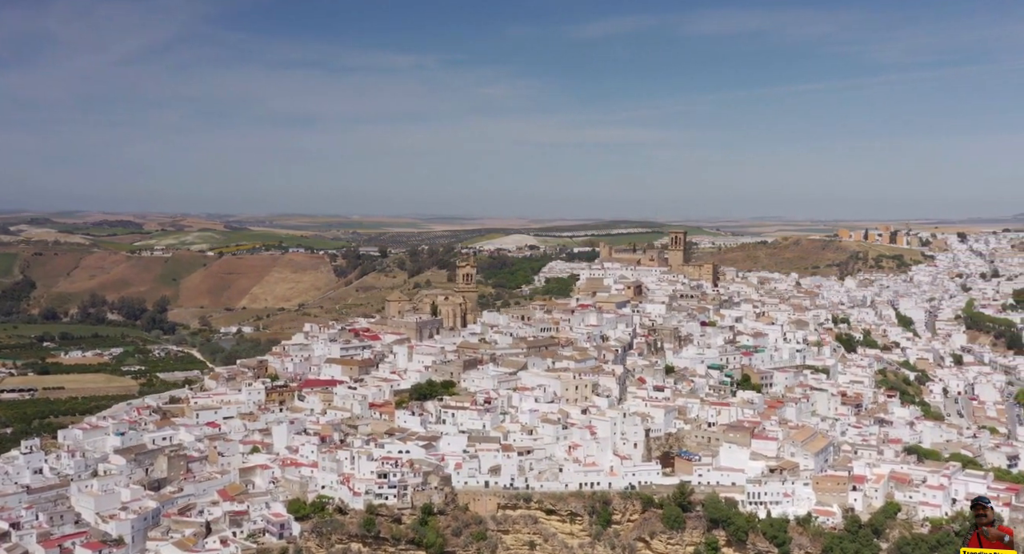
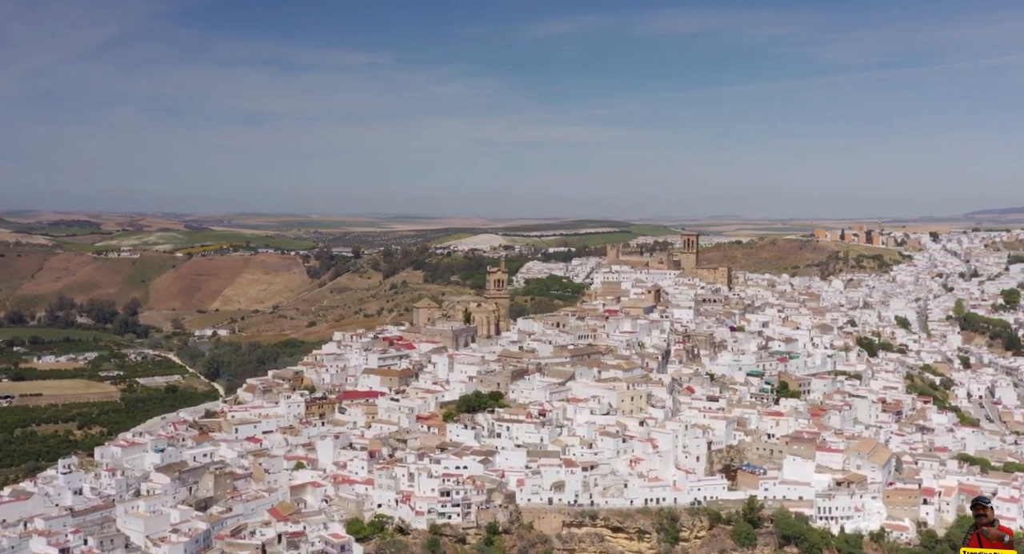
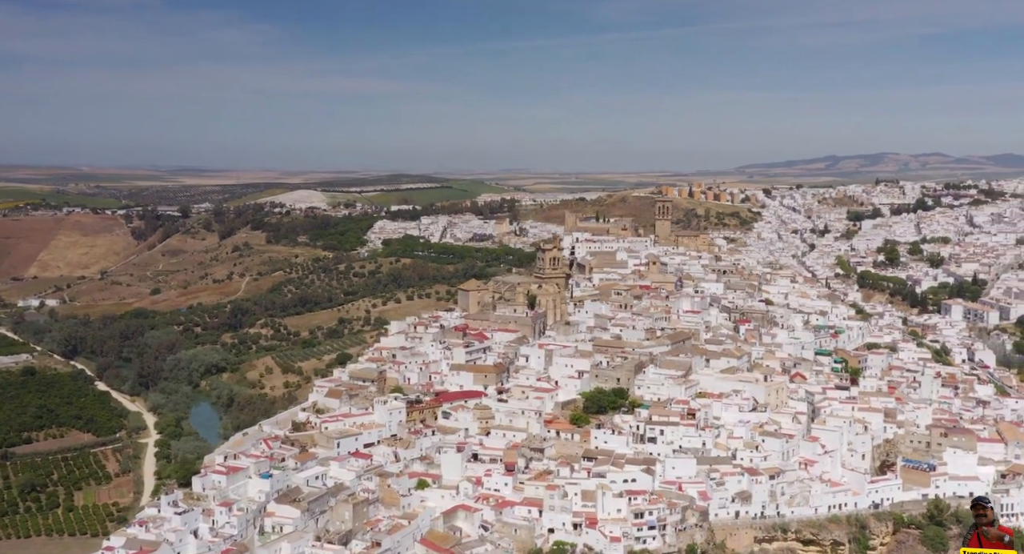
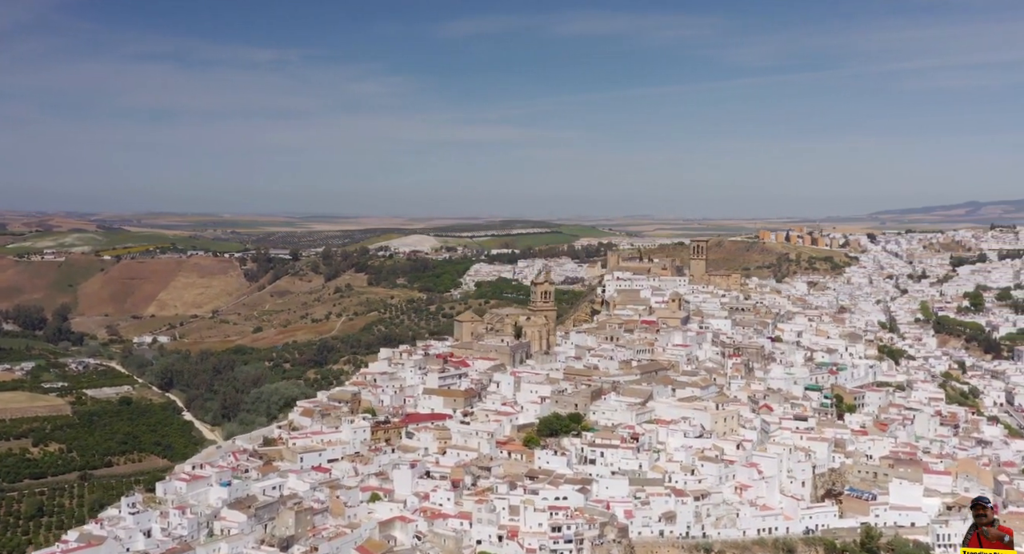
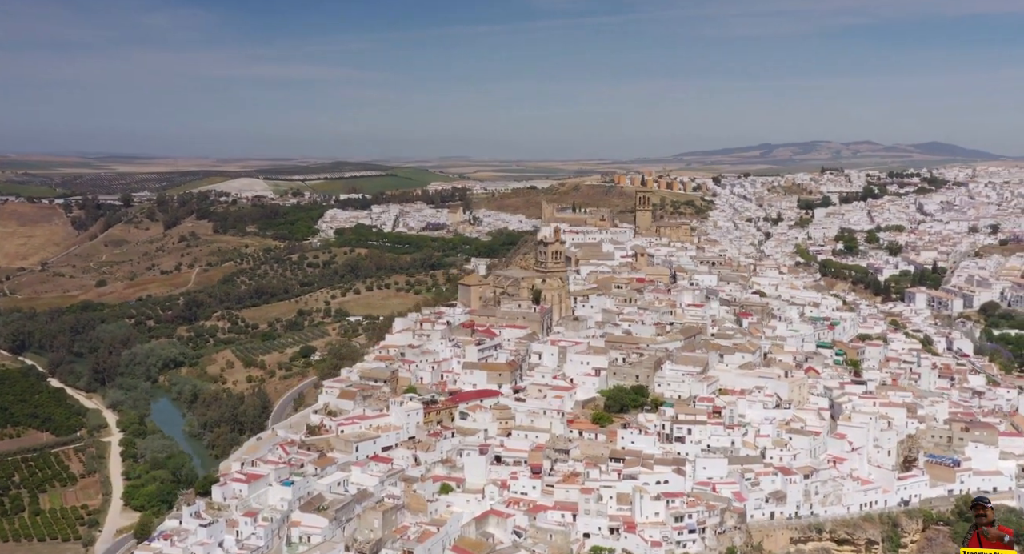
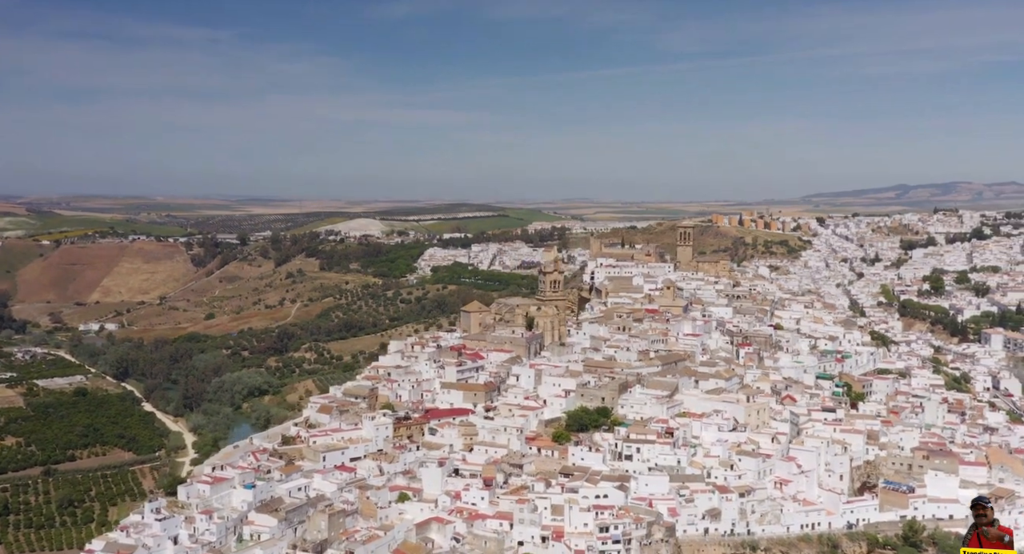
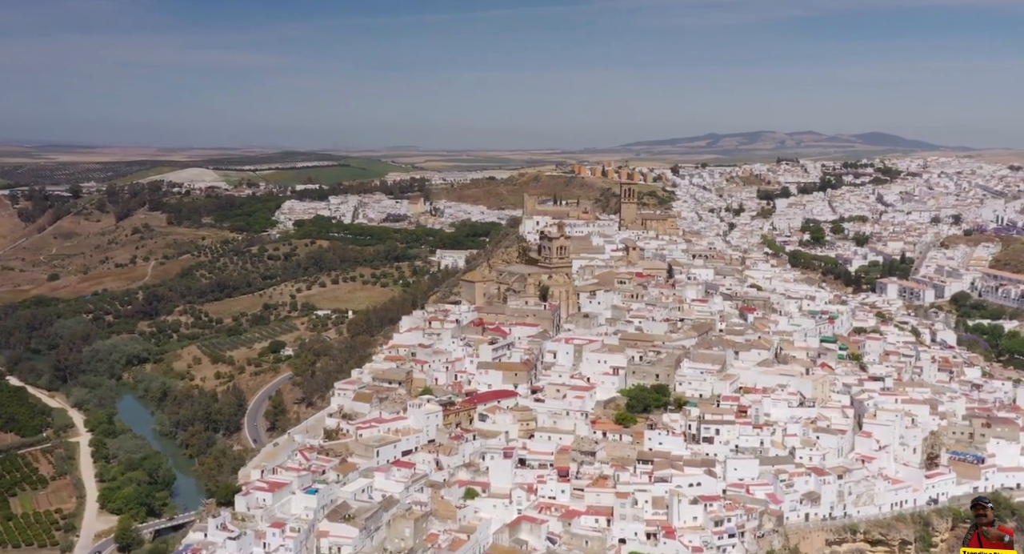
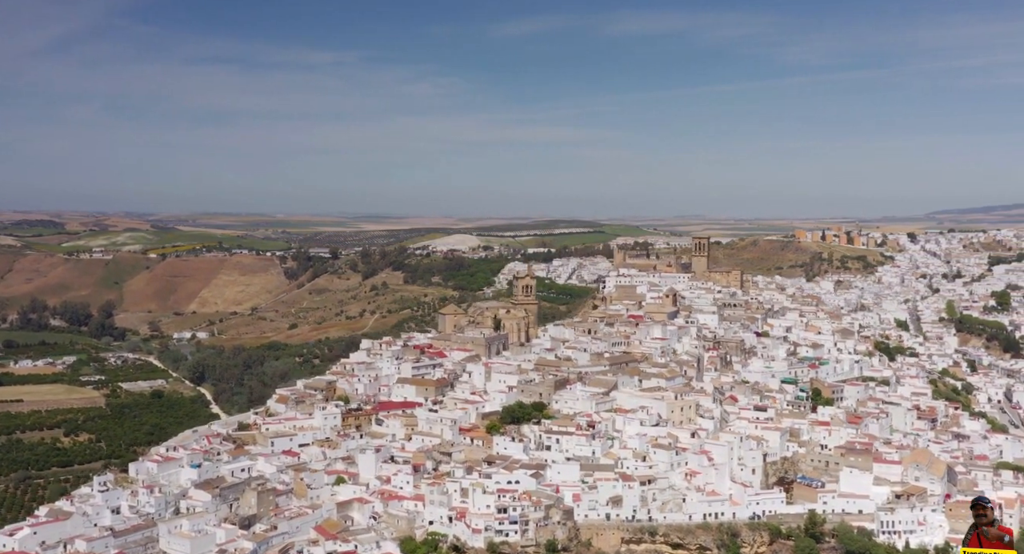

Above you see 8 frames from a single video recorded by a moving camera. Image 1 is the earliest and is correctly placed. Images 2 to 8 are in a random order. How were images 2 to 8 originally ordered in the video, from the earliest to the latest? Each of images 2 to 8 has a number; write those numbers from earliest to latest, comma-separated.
2, 8, 4, 6, 3, 5, 7
